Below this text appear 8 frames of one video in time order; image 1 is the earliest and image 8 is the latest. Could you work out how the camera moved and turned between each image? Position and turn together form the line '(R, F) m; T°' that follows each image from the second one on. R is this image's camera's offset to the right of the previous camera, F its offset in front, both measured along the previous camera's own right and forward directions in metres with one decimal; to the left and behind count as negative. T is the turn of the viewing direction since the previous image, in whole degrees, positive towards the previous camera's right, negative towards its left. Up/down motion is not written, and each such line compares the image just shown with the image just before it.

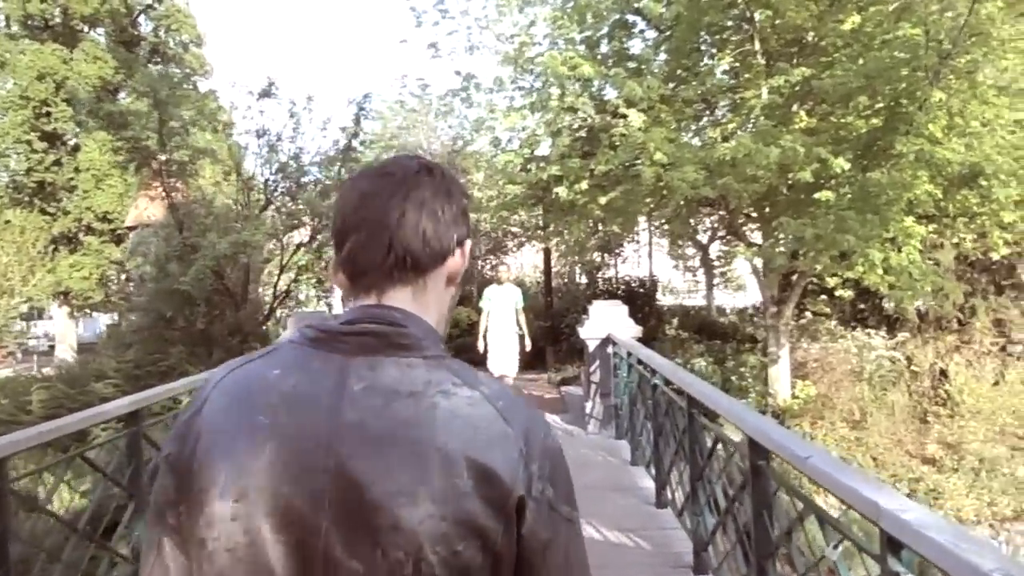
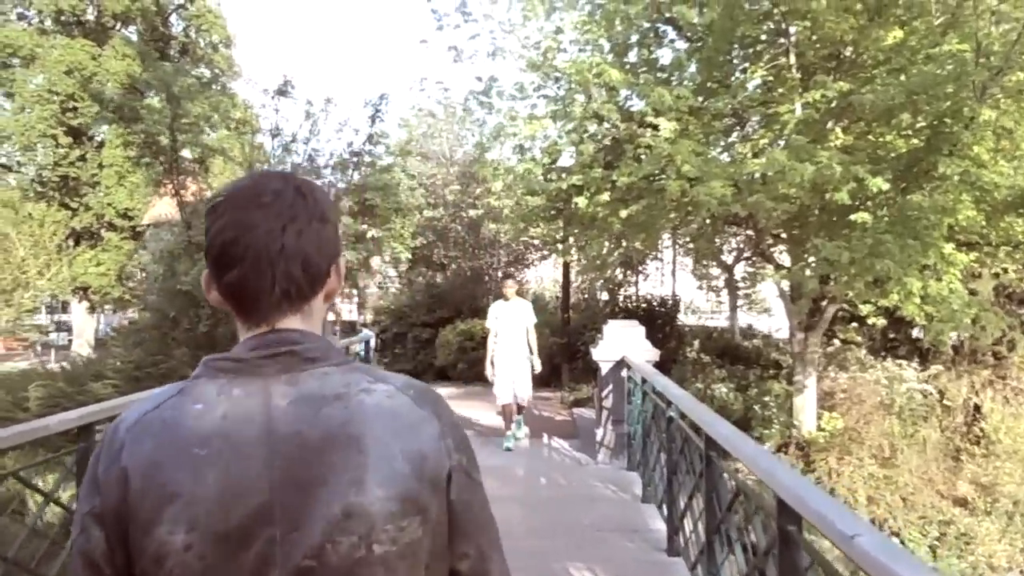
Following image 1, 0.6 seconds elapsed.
(+0.1, +0.5) m; -1°
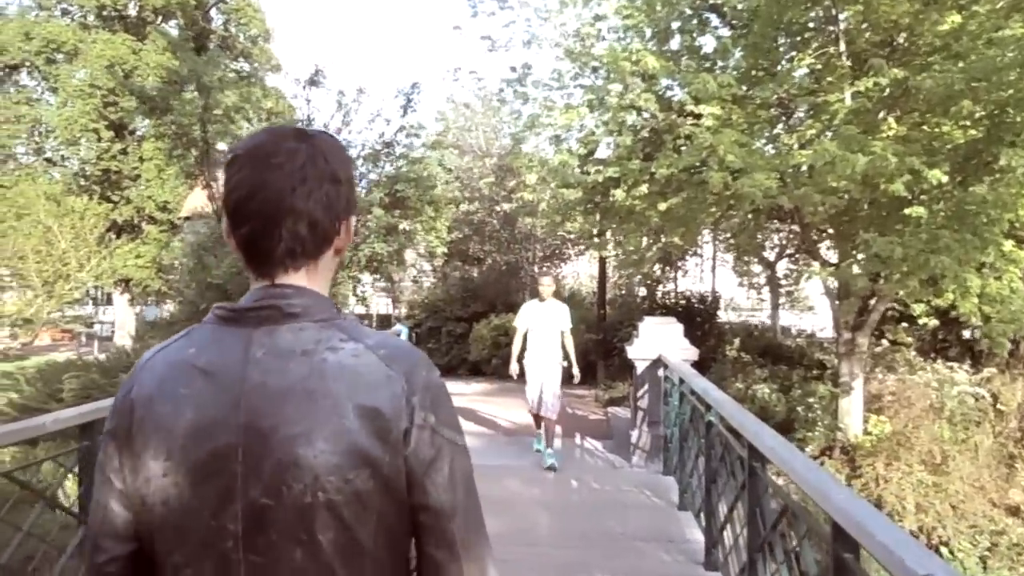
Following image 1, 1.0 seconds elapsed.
(0.0, +0.3) m; -2°
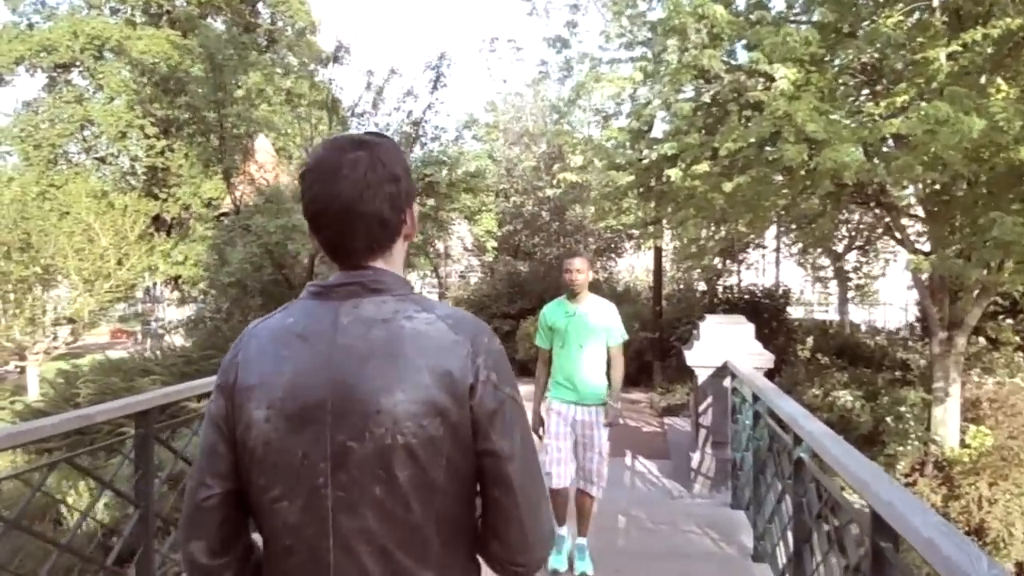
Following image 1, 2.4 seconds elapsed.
(+0.1, +1.1) m; -4°
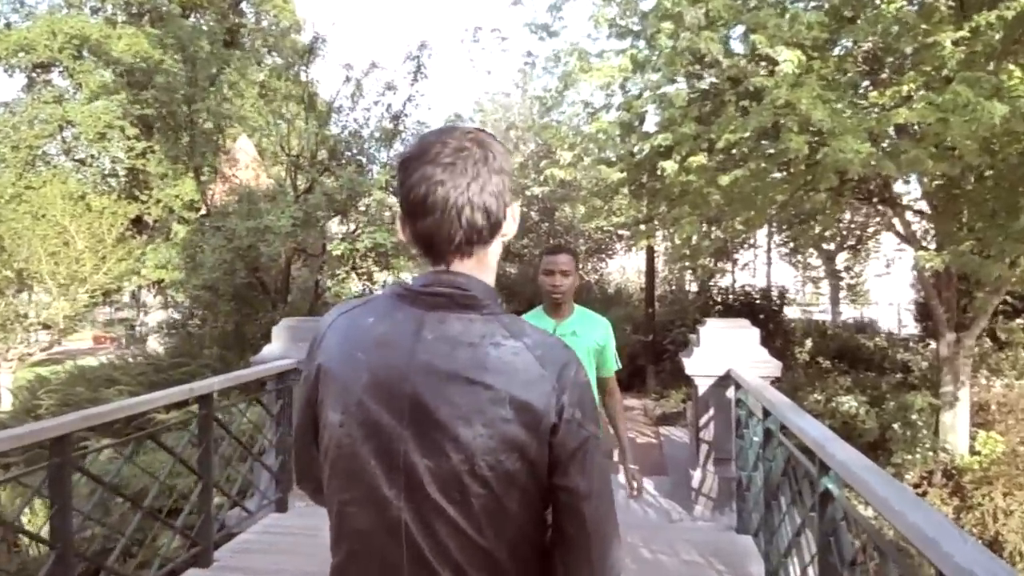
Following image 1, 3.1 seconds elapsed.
(0.0, +0.5) m; +1°
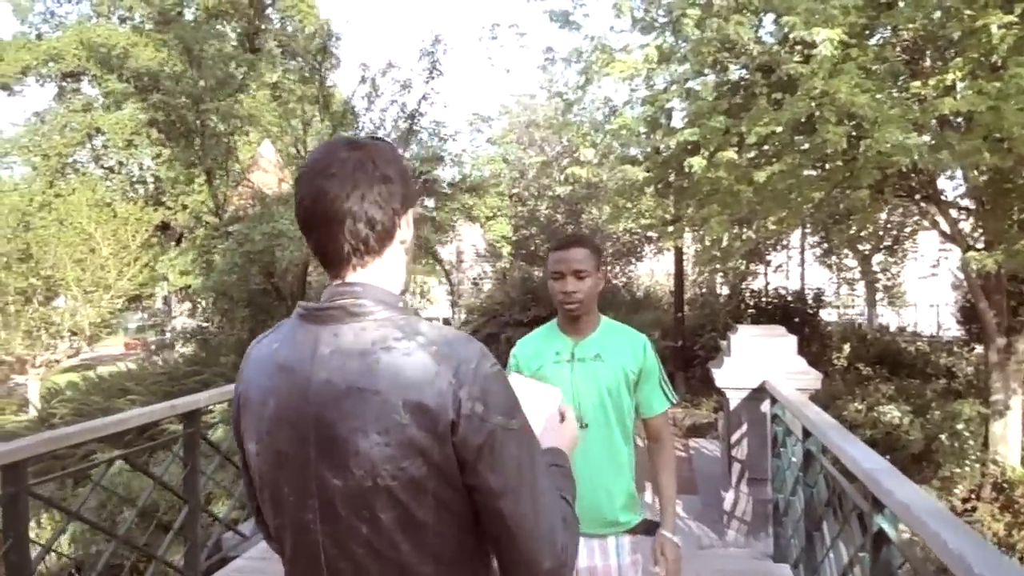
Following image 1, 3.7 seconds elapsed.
(+0.1, +0.4) m; -2°
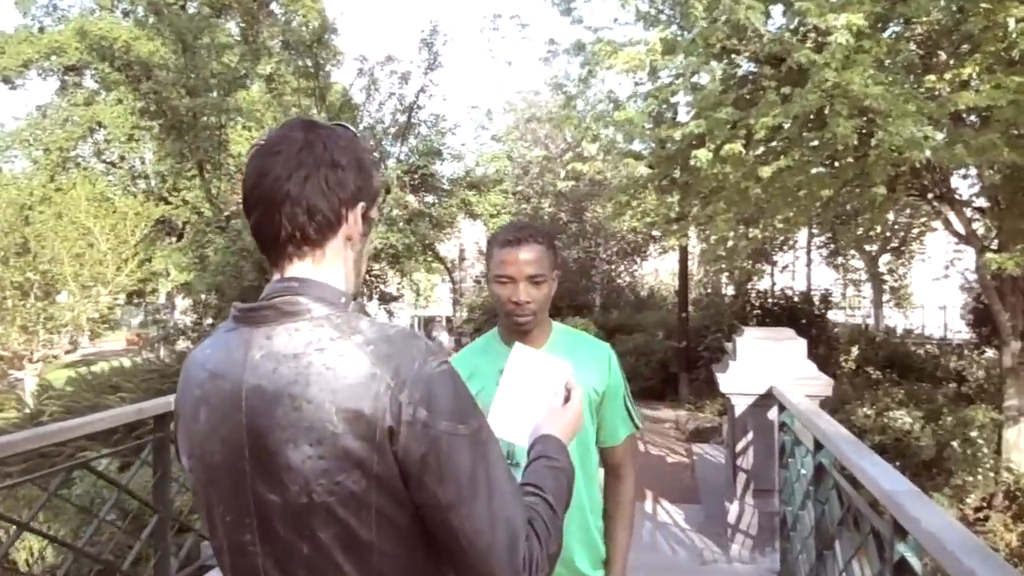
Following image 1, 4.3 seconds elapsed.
(+0.1, +0.3) m; 0°
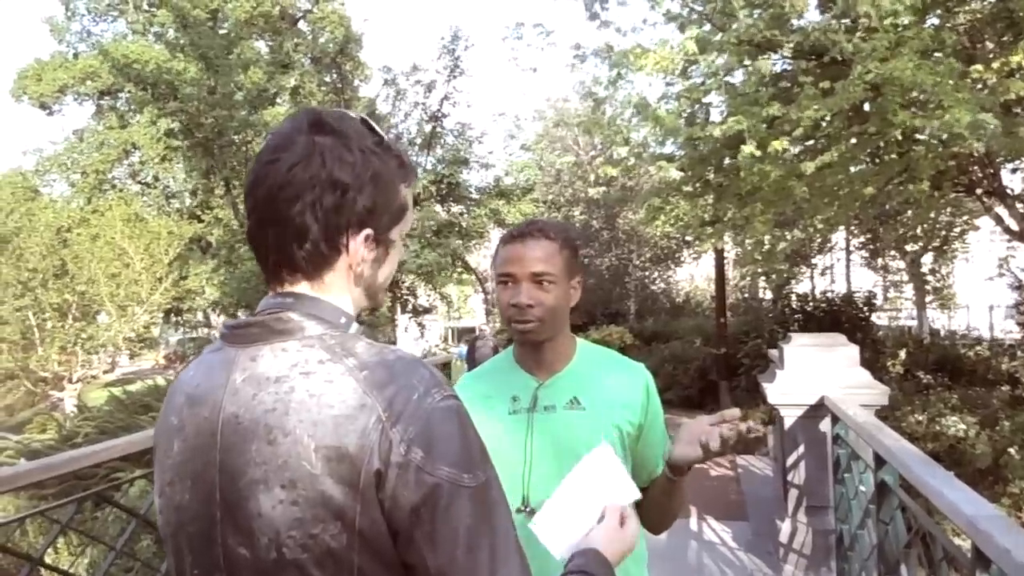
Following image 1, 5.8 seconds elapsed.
(0.0, +0.2) m; -2°
